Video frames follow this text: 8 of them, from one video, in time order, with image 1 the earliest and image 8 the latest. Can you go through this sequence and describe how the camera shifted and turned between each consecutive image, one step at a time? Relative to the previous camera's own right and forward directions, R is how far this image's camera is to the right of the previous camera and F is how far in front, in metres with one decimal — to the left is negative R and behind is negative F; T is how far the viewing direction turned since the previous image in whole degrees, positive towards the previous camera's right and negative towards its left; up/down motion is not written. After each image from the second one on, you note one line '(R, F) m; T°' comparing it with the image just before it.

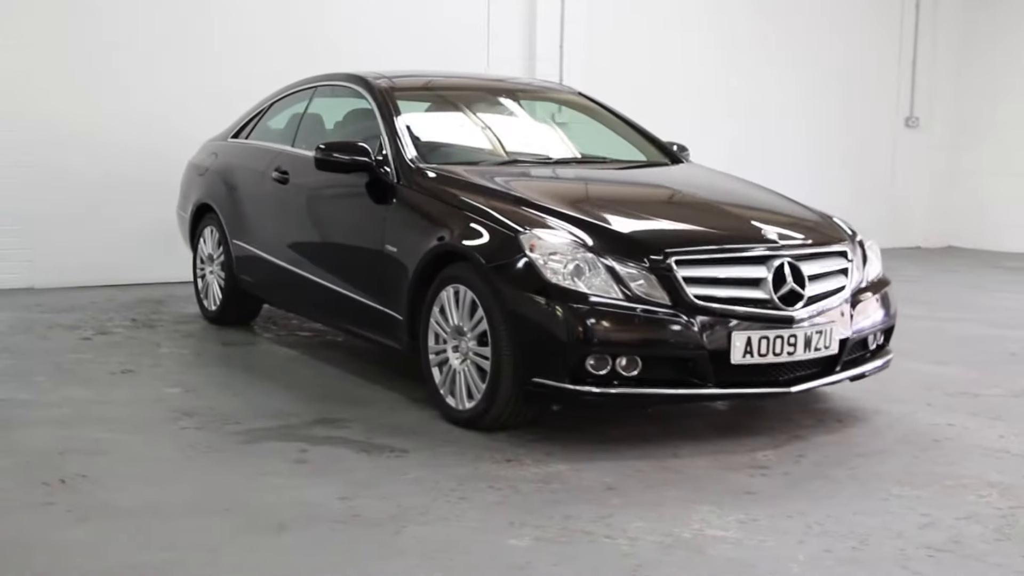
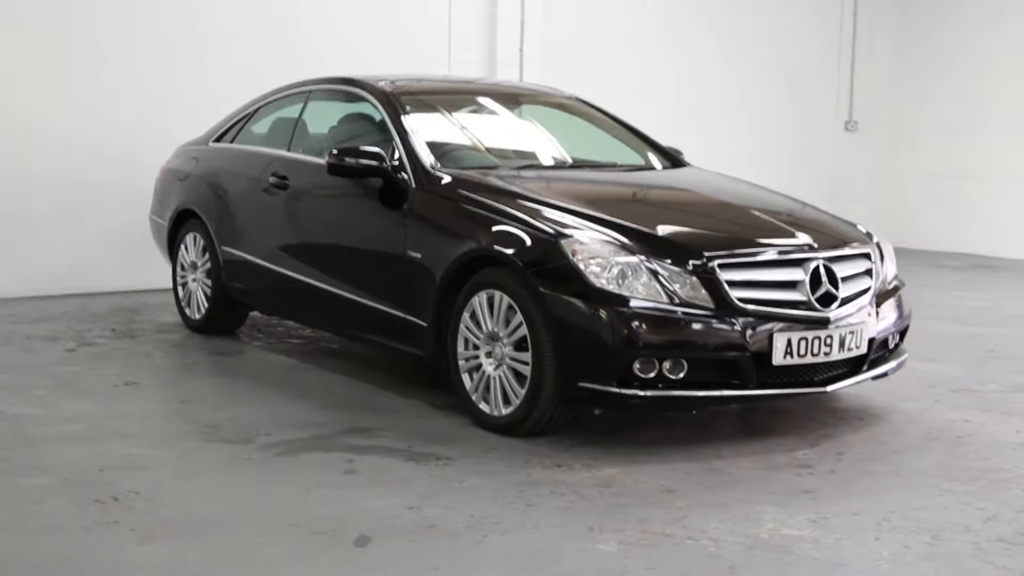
(-0.4, 0.0) m; +4°
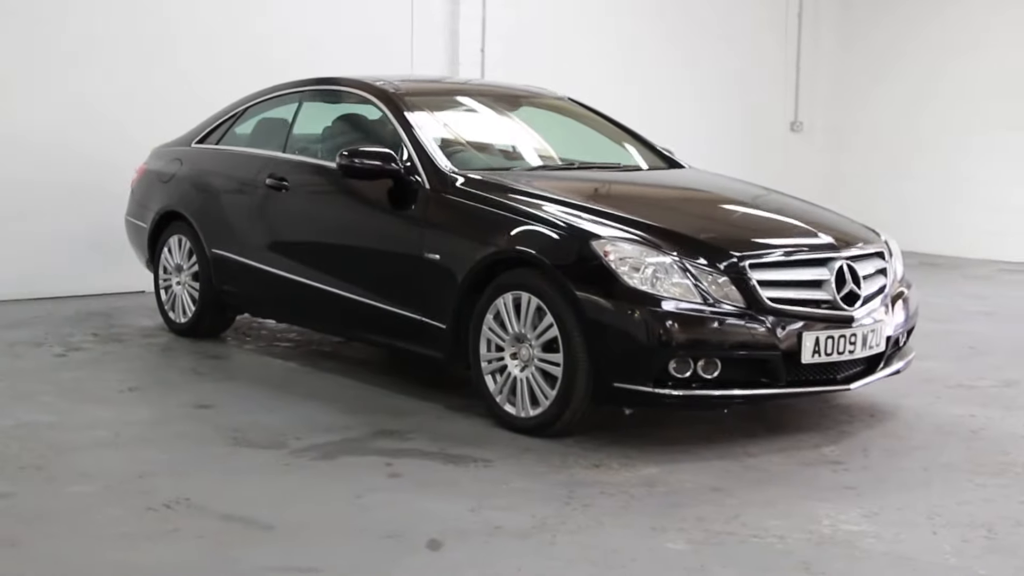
(-0.3, 0.0) m; +4°
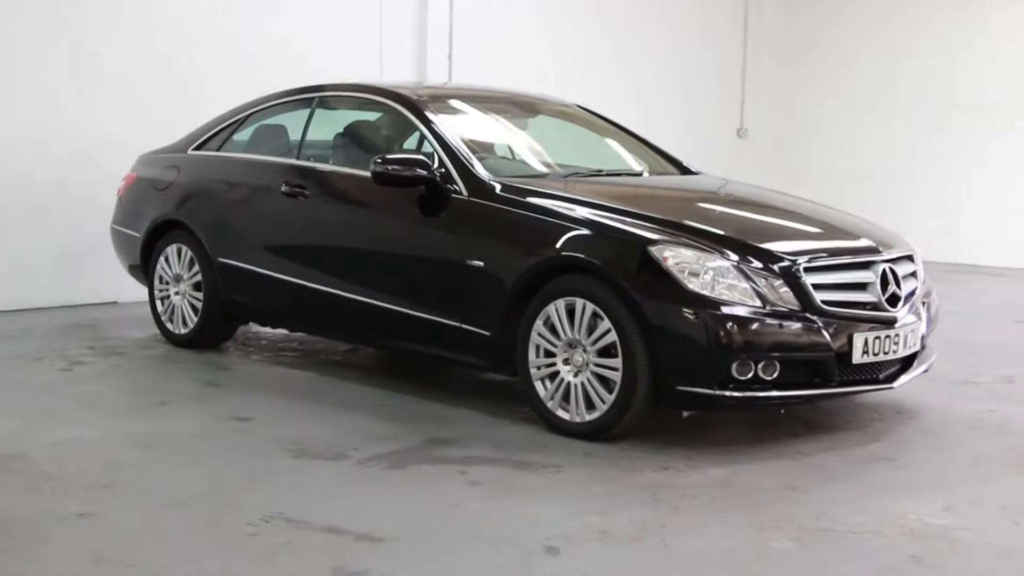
(-0.5, 0.0) m; +4°
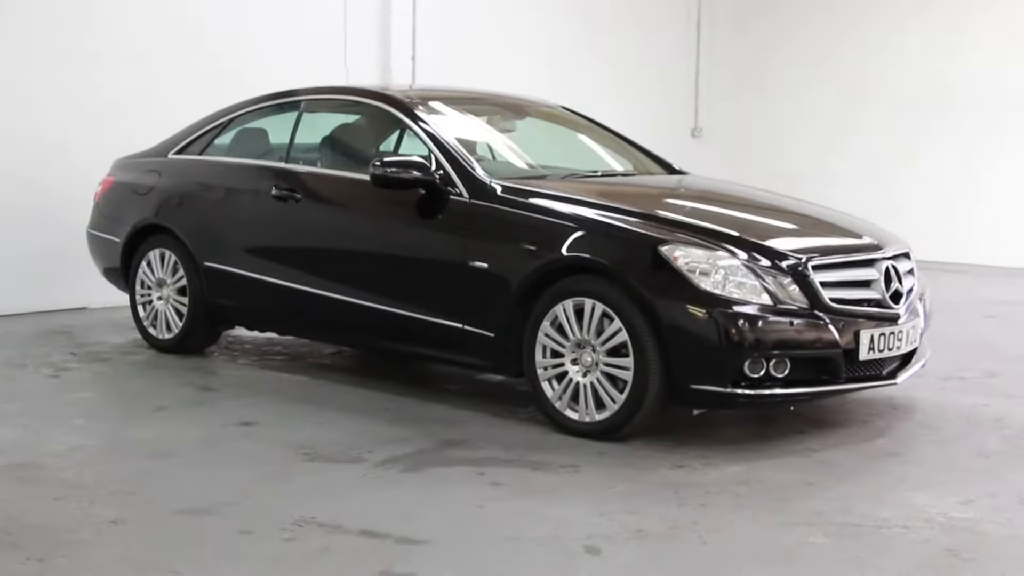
(-0.2, 0.0) m; +3°
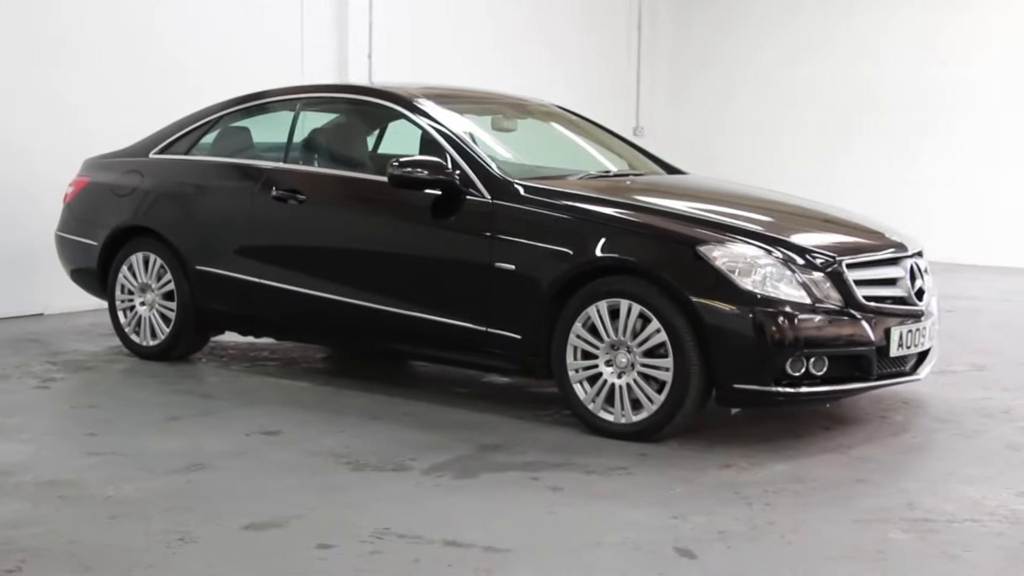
(-0.4, +0.1) m; +4°
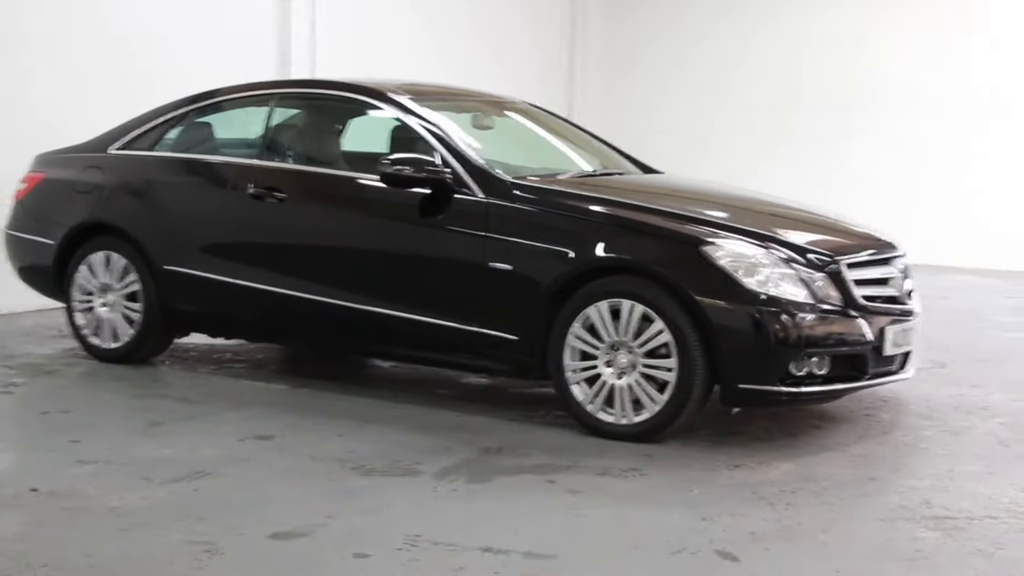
(-0.3, +0.1) m; +4°
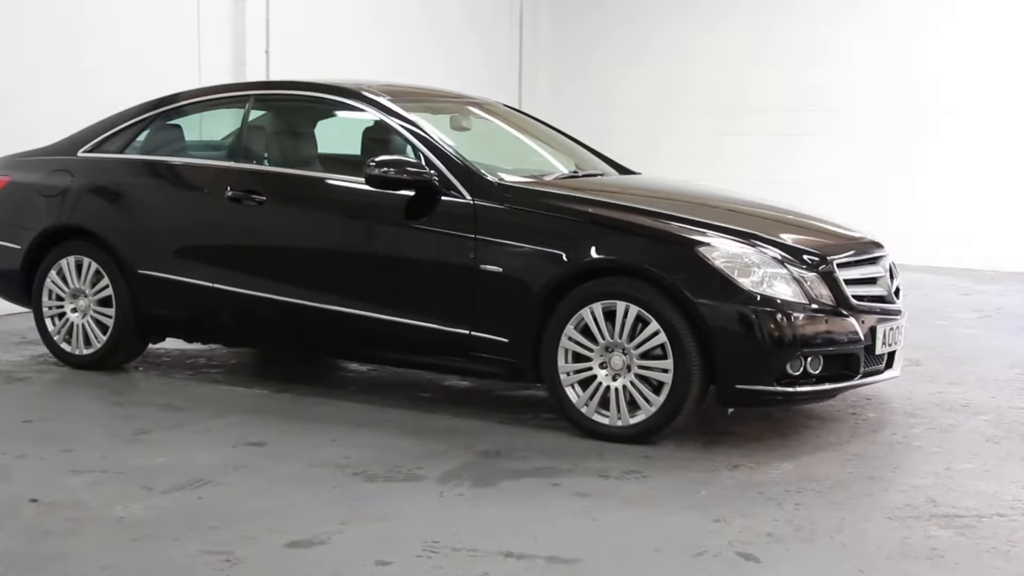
(-0.2, 0.0) m; +3°
